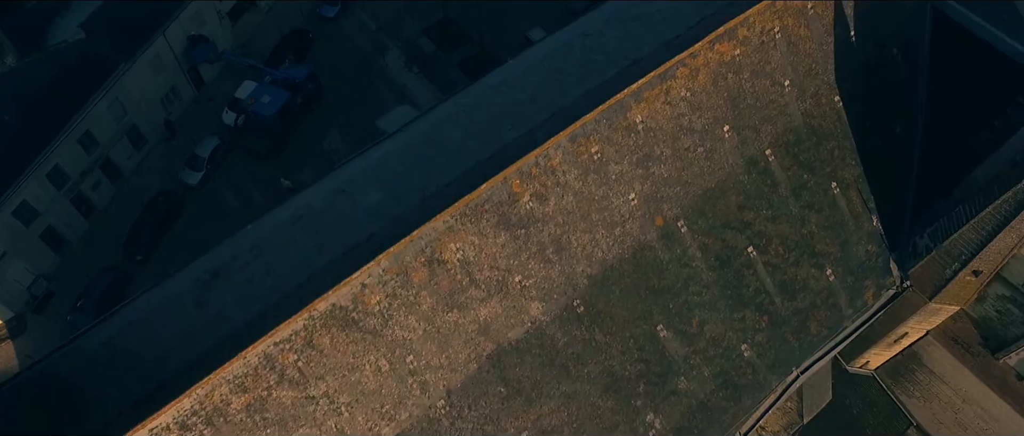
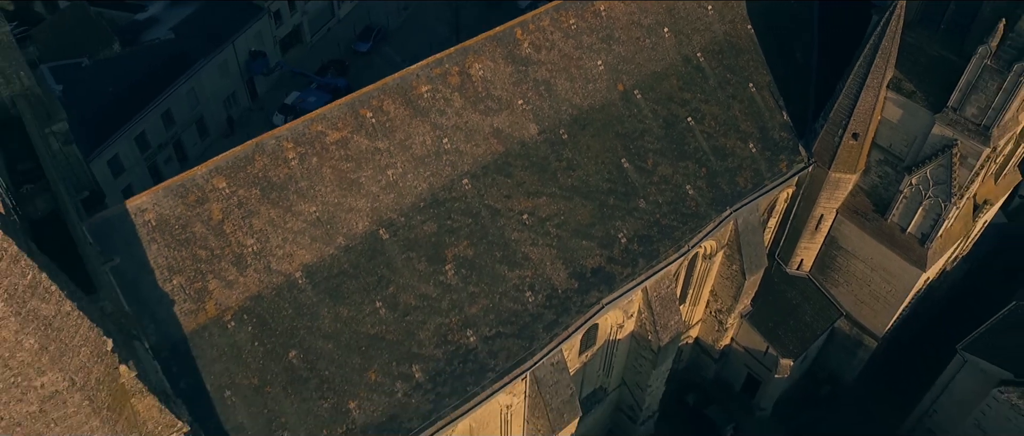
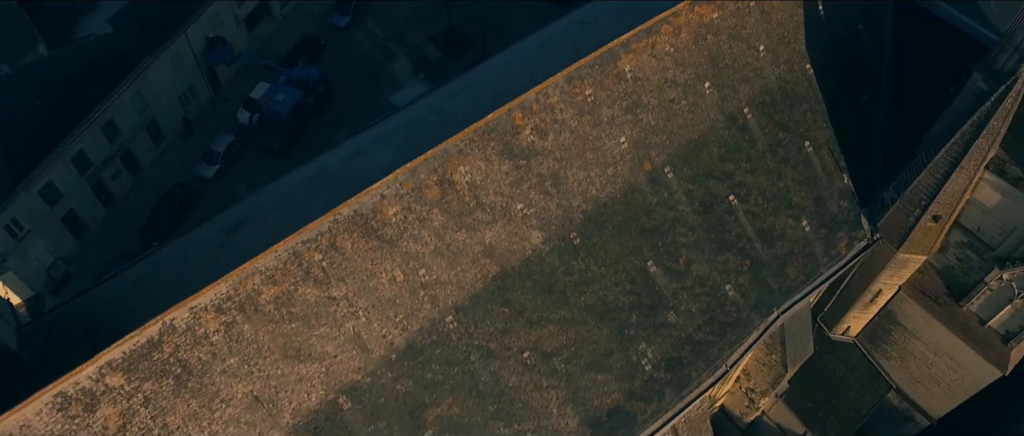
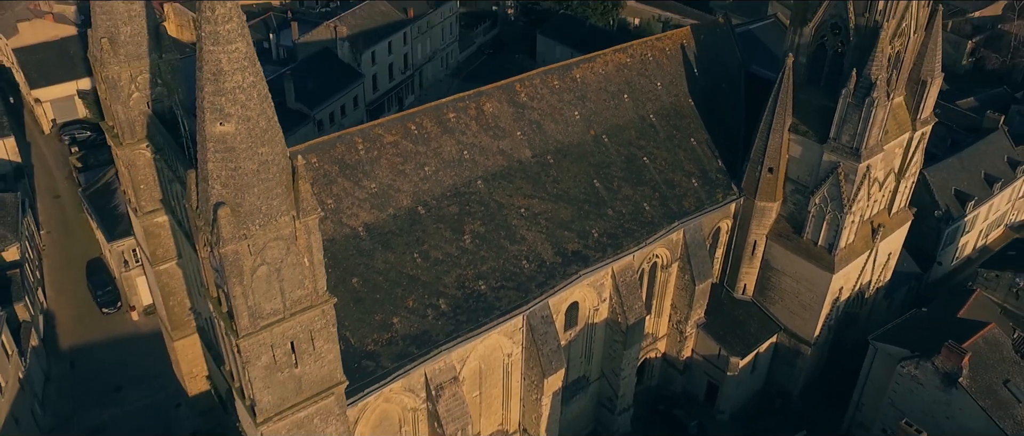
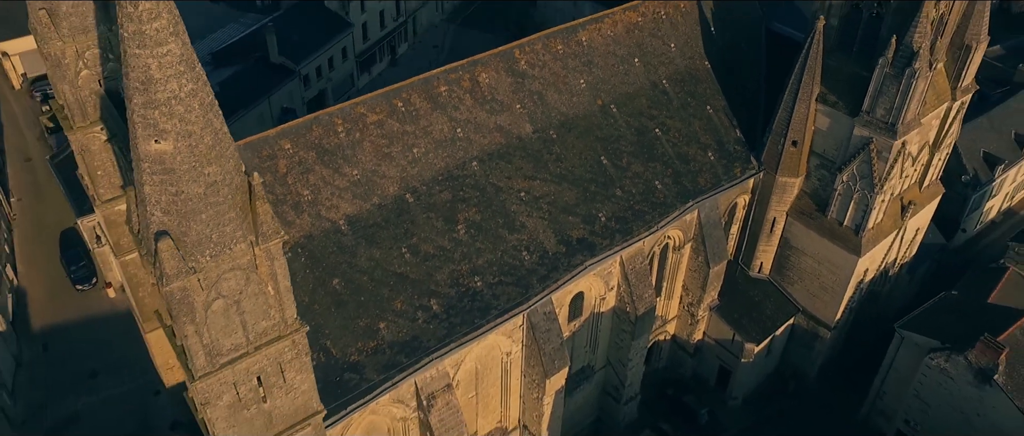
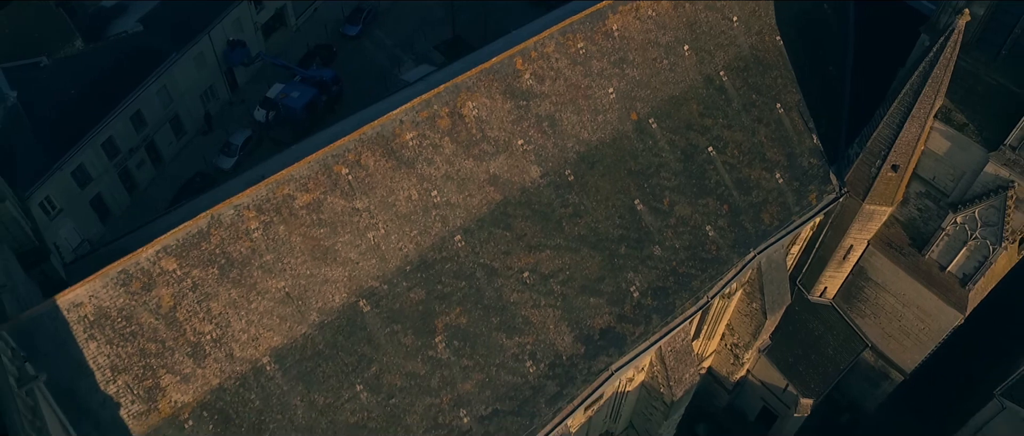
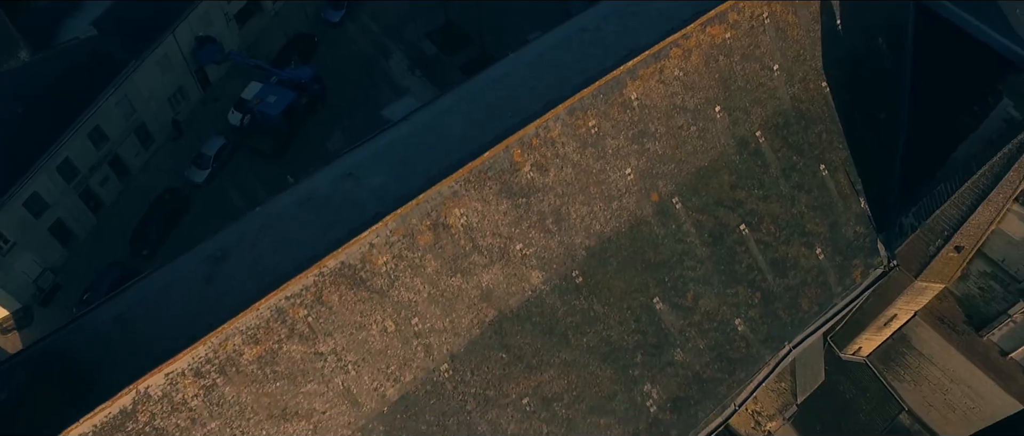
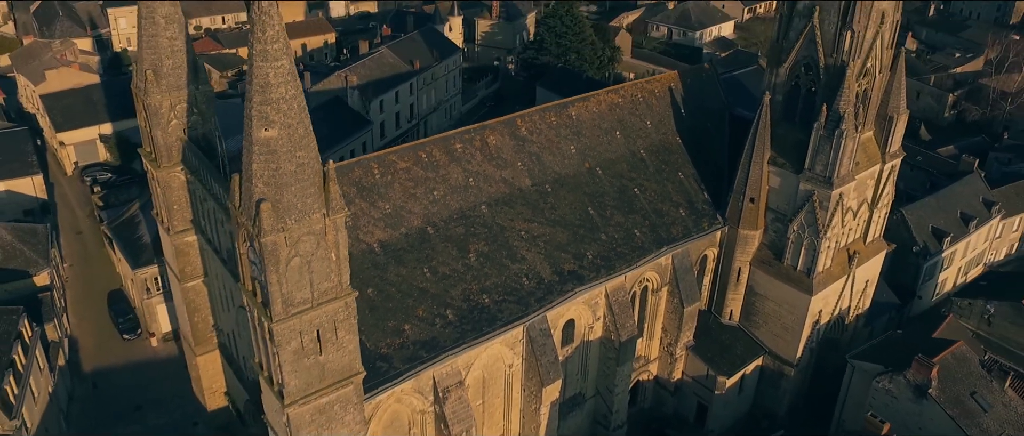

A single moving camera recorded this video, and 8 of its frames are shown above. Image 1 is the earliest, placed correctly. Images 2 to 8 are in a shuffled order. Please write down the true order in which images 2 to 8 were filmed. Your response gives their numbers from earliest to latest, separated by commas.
7, 3, 6, 2, 5, 4, 8
